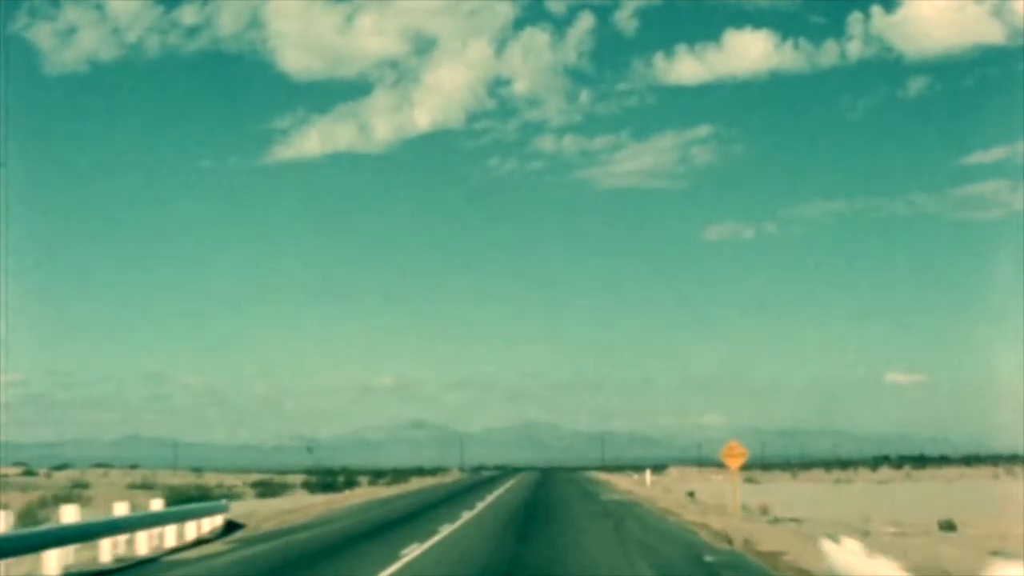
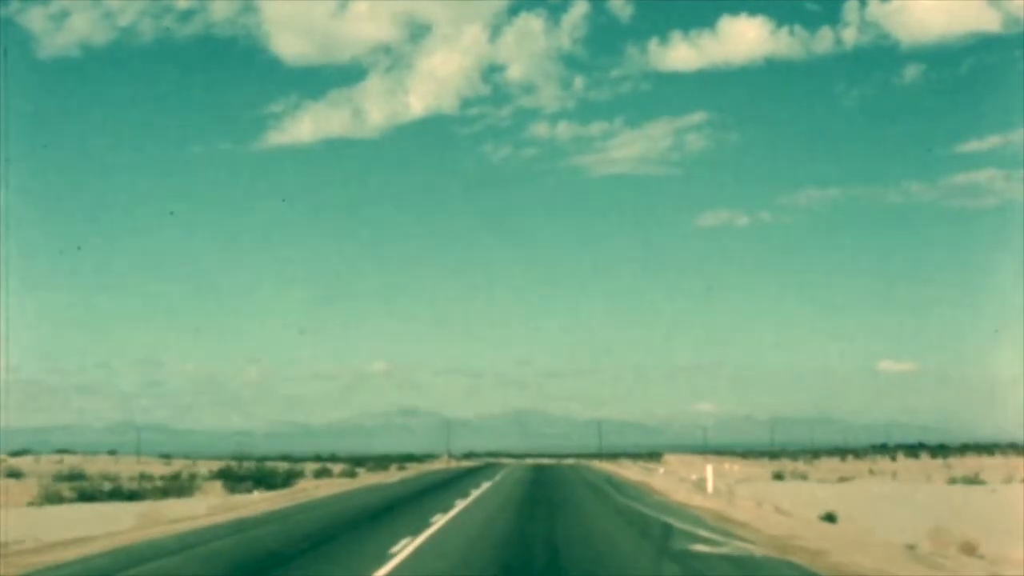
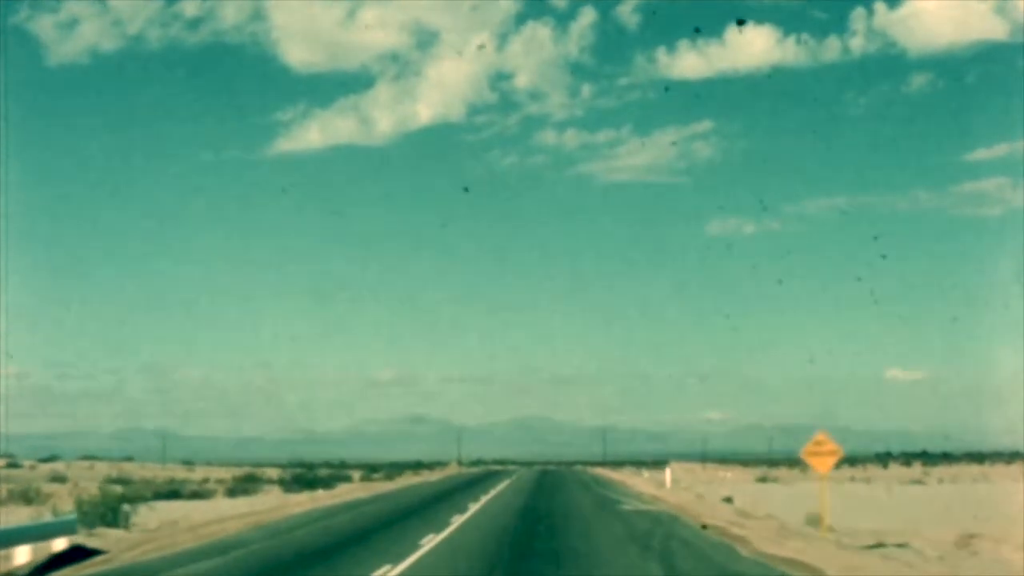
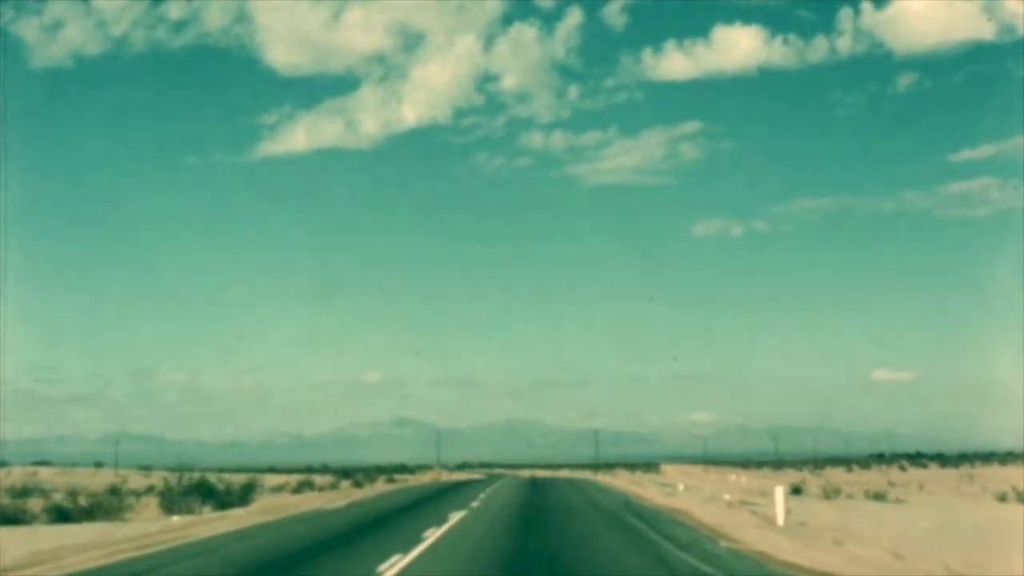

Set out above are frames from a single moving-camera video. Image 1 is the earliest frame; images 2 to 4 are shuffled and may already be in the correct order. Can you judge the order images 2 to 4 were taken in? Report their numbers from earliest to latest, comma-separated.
3, 2, 4
